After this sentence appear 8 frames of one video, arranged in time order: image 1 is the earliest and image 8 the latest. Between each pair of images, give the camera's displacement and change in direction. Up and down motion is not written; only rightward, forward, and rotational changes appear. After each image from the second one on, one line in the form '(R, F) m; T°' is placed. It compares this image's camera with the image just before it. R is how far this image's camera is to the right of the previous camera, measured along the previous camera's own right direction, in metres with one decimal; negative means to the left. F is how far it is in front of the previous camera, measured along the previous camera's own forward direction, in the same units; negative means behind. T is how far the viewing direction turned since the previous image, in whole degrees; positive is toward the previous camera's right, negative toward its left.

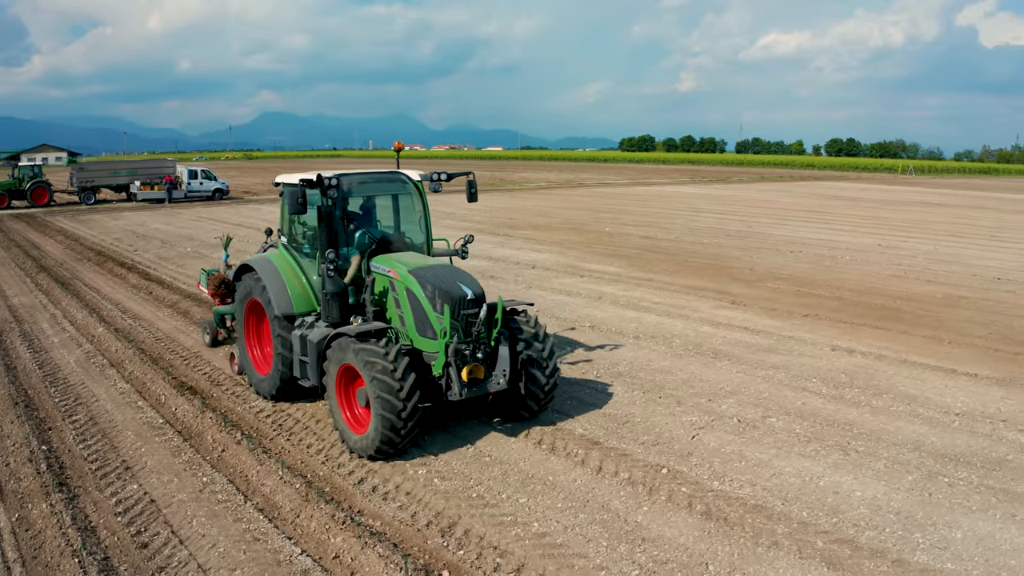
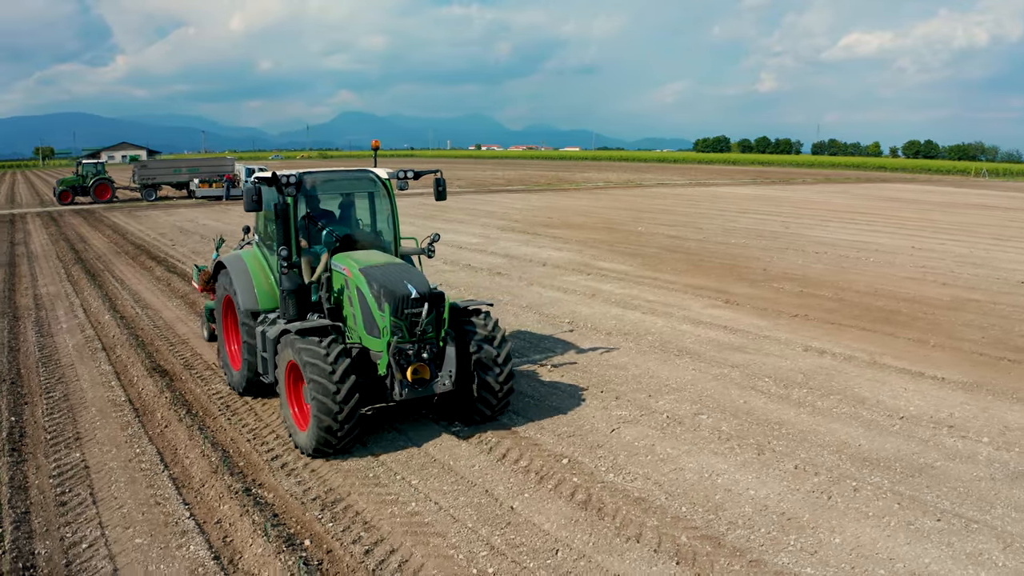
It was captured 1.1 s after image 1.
(+1.3, -0.1) m; -7°
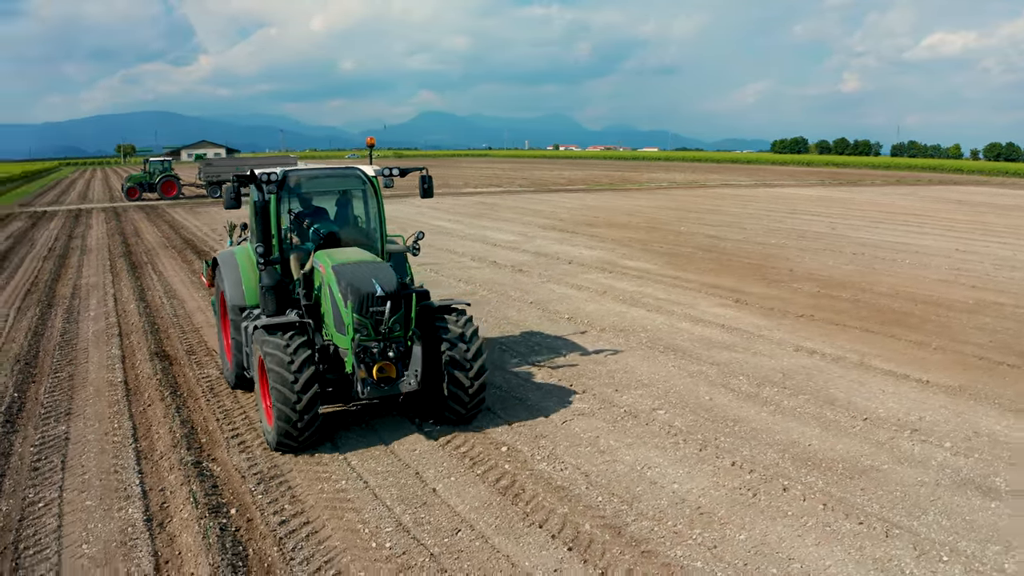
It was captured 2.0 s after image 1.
(+1.1, -0.1) m; -7°
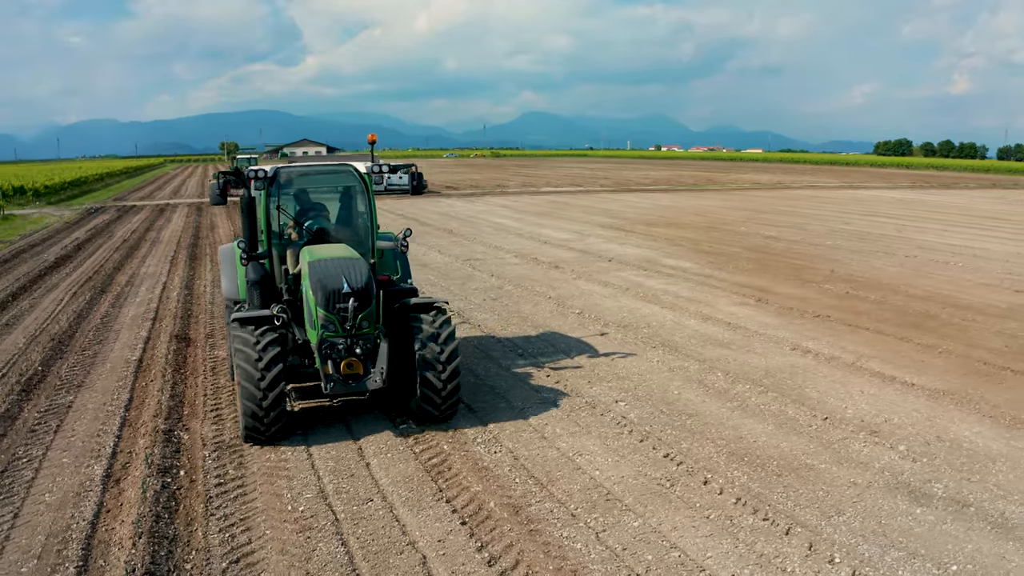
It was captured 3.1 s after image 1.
(+1.3, -0.1) m; -8°
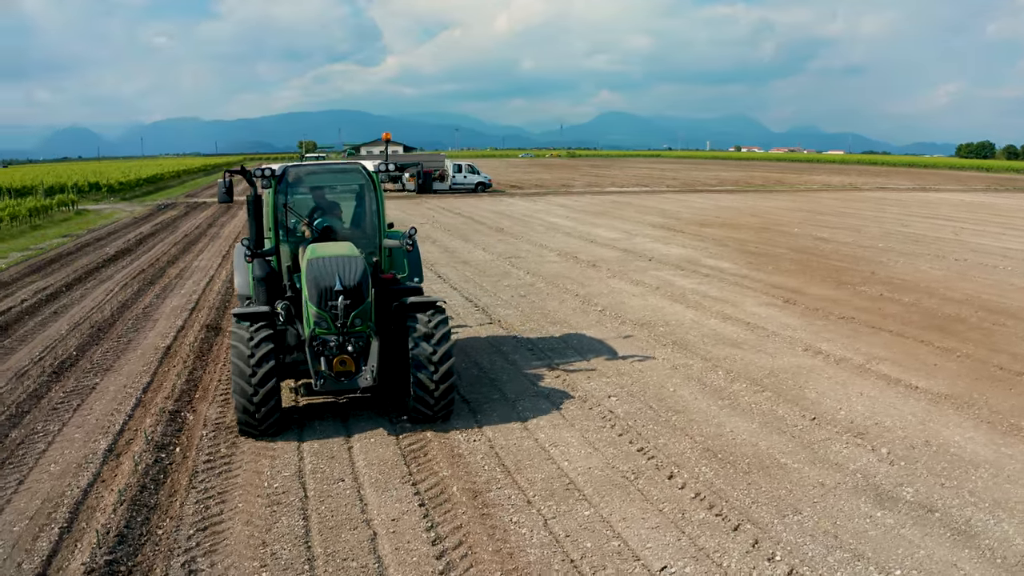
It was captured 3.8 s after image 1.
(+0.8, -0.1) m; -6°
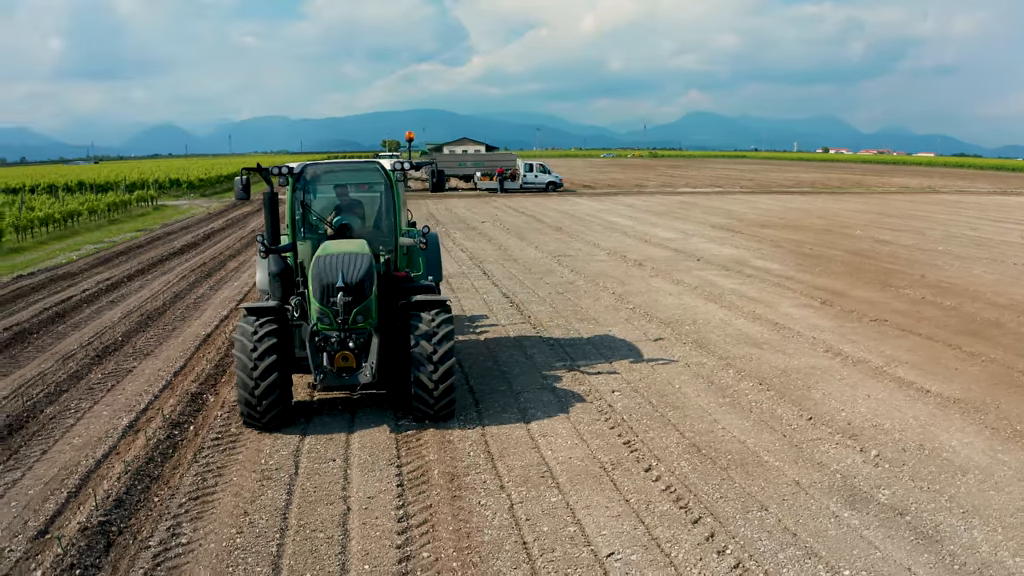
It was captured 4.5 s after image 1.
(+0.7, -0.1) m; -6°
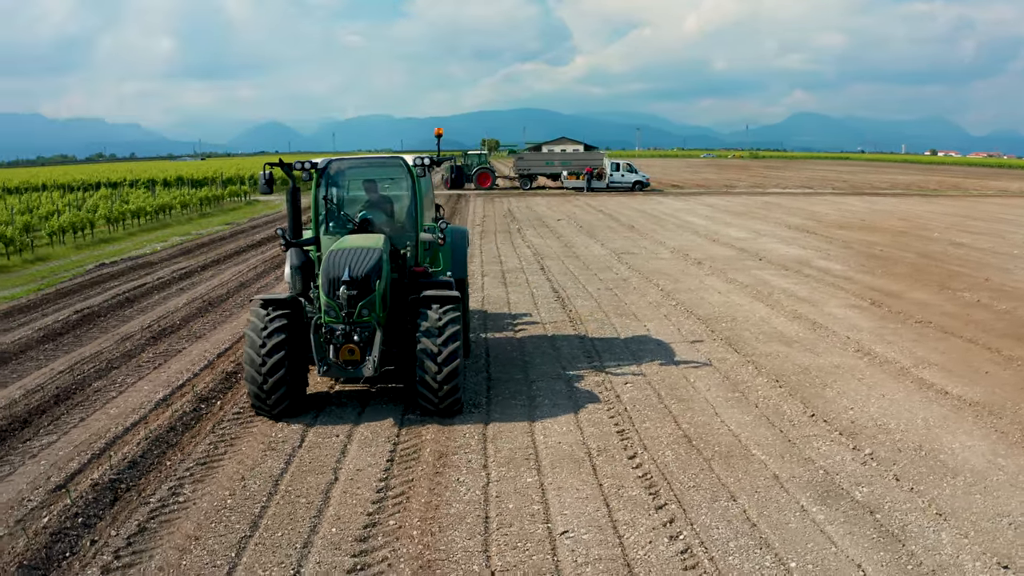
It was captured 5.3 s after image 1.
(+0.8, -0.2) m; -7°
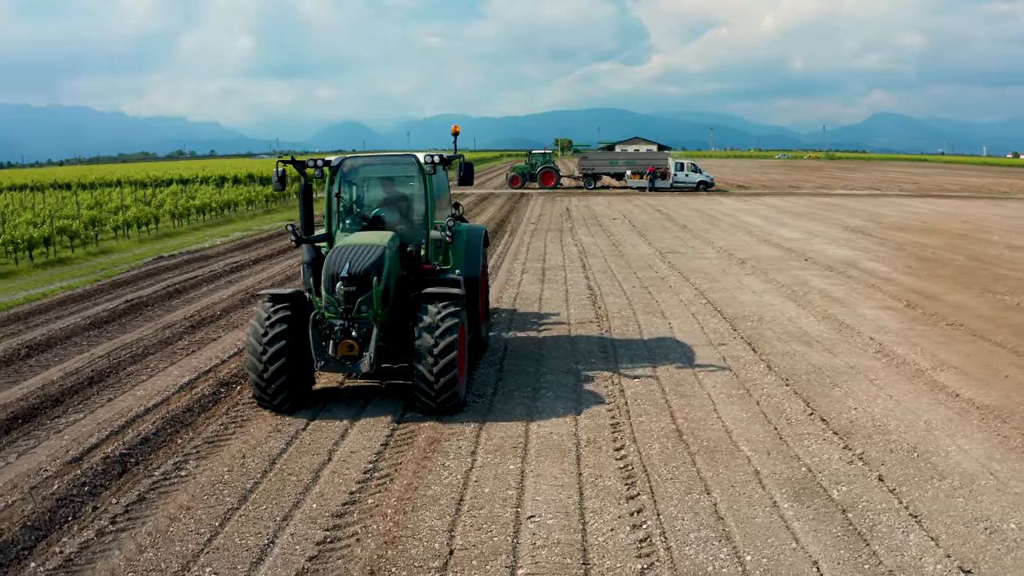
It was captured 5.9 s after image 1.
(+0.6, -0.1) m; -5°
